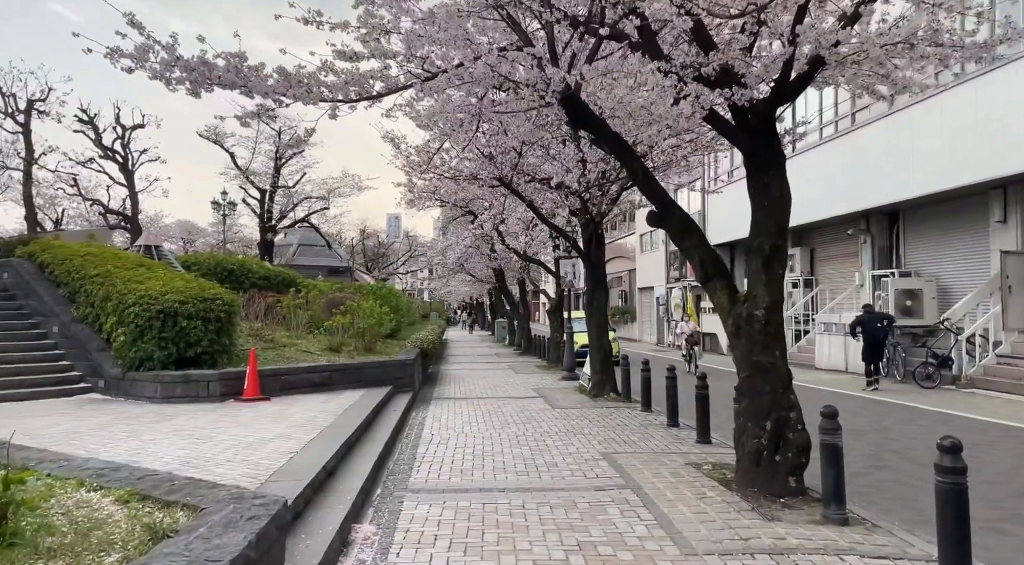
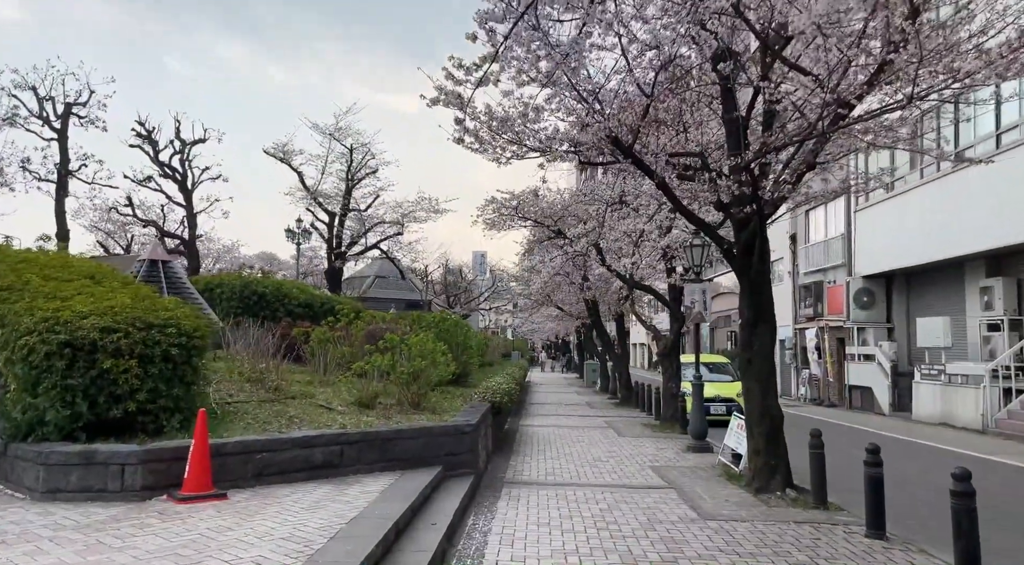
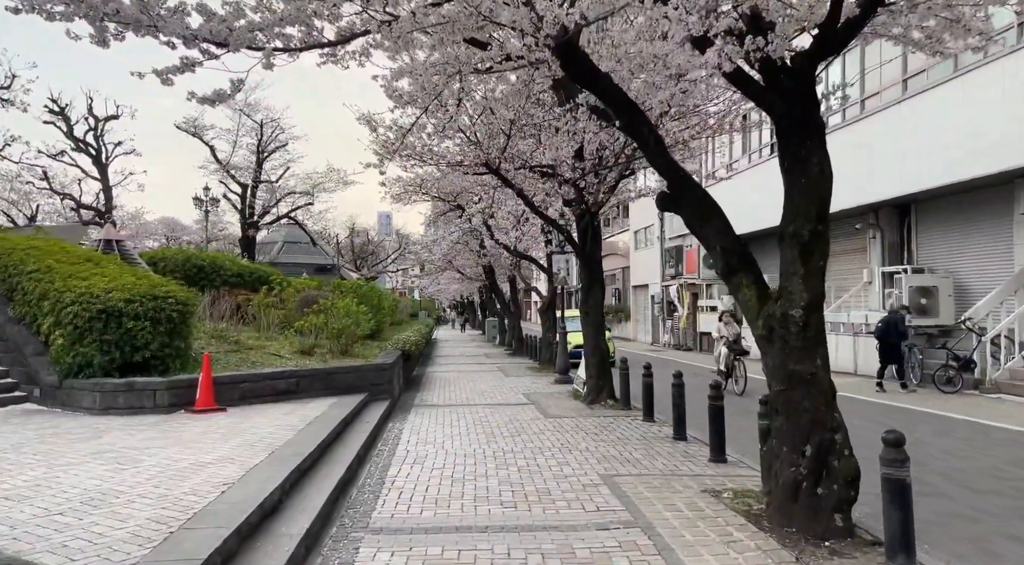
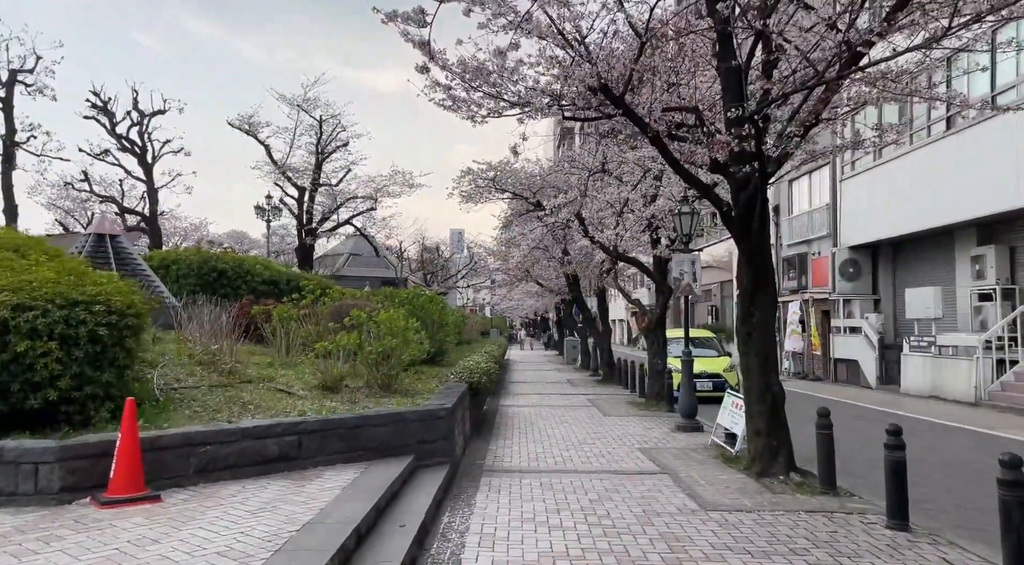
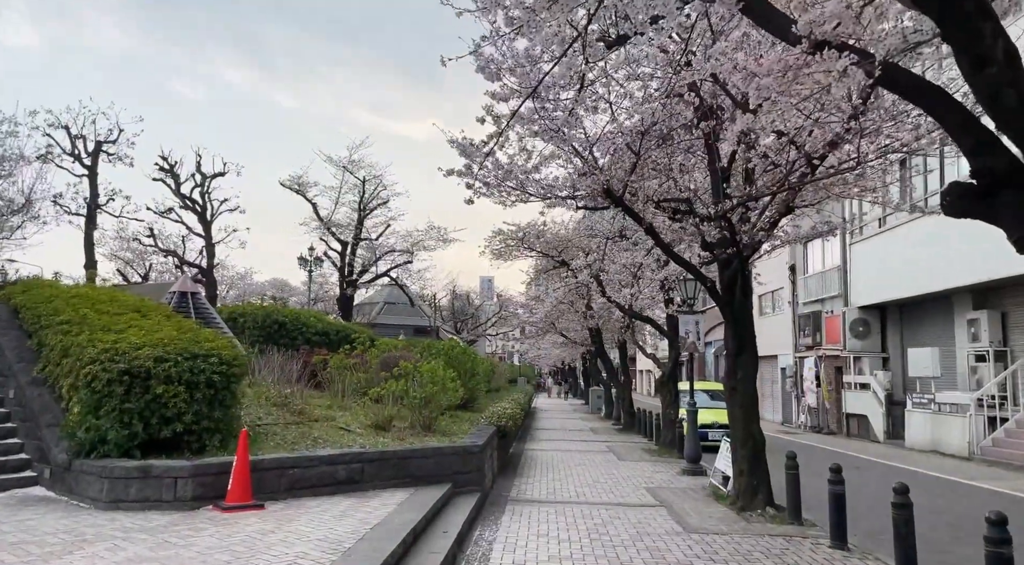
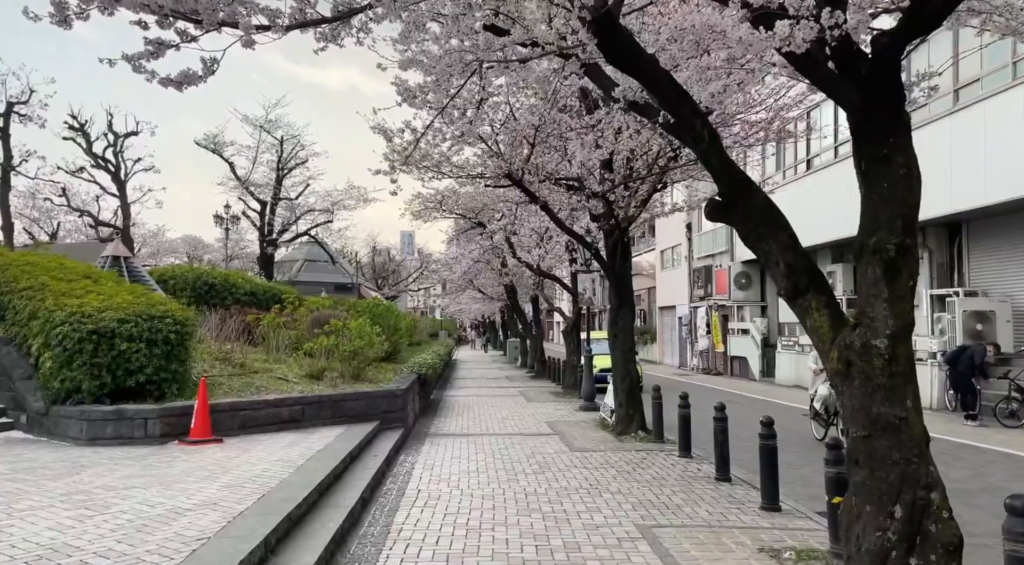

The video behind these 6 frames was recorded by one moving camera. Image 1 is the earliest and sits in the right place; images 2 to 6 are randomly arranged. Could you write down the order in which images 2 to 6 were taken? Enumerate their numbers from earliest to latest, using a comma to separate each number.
3, 6, 5, 2, 4
